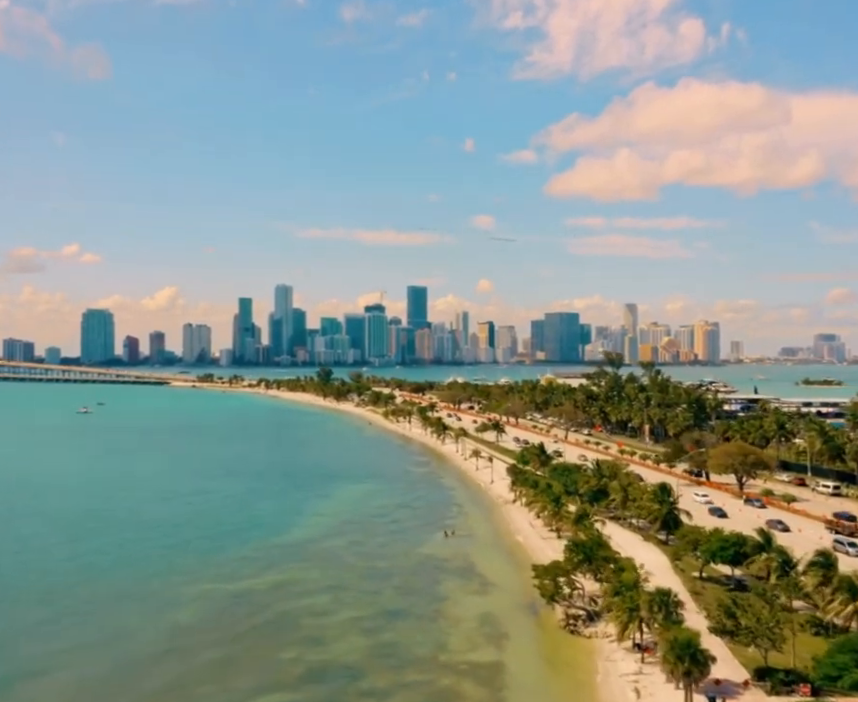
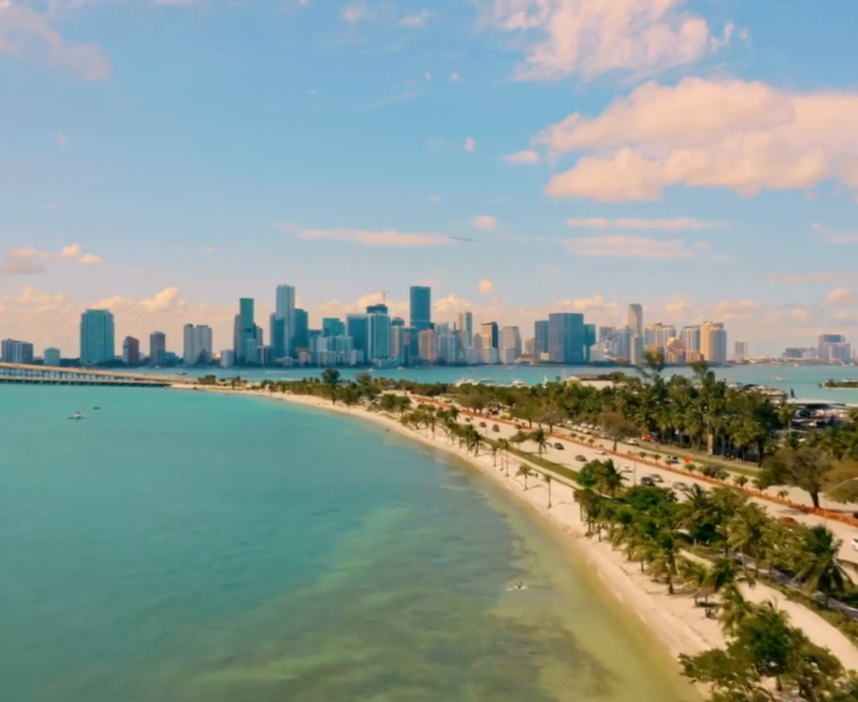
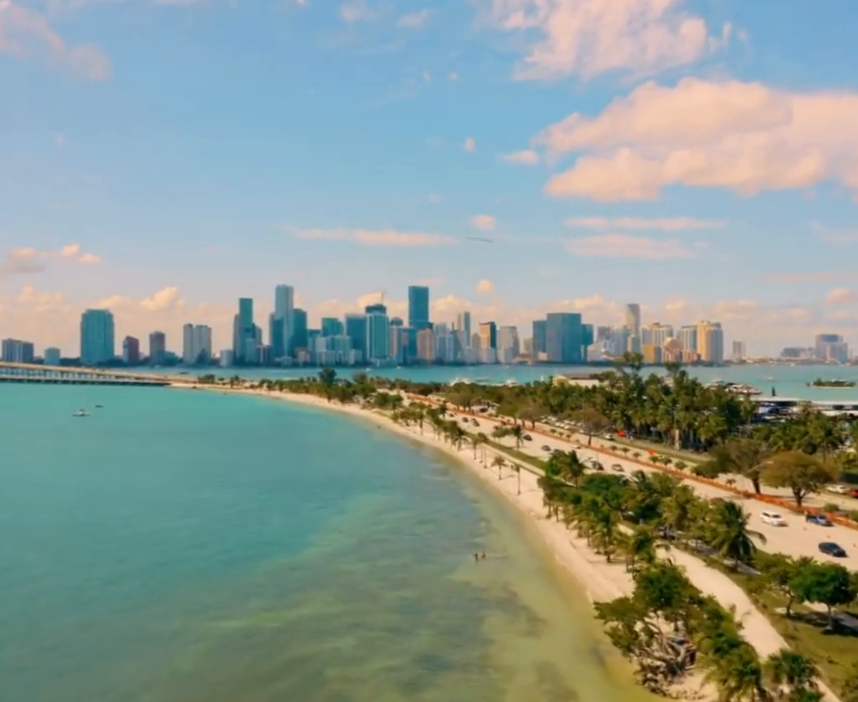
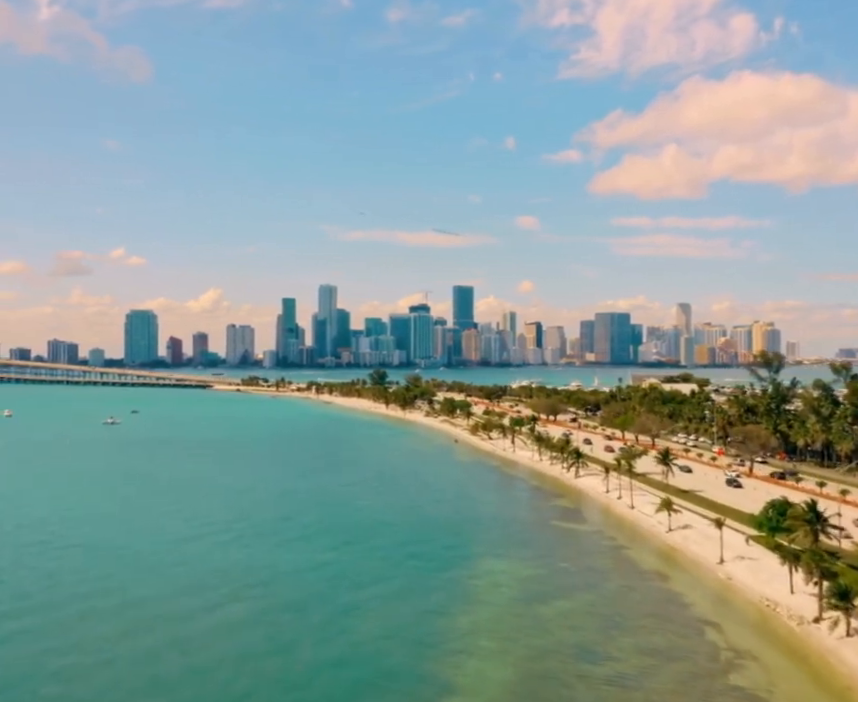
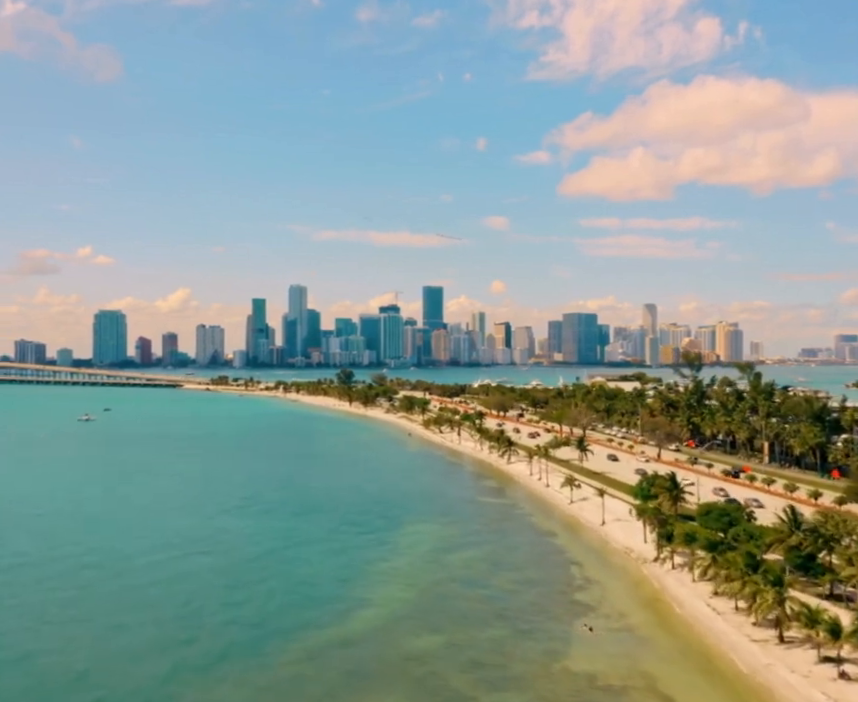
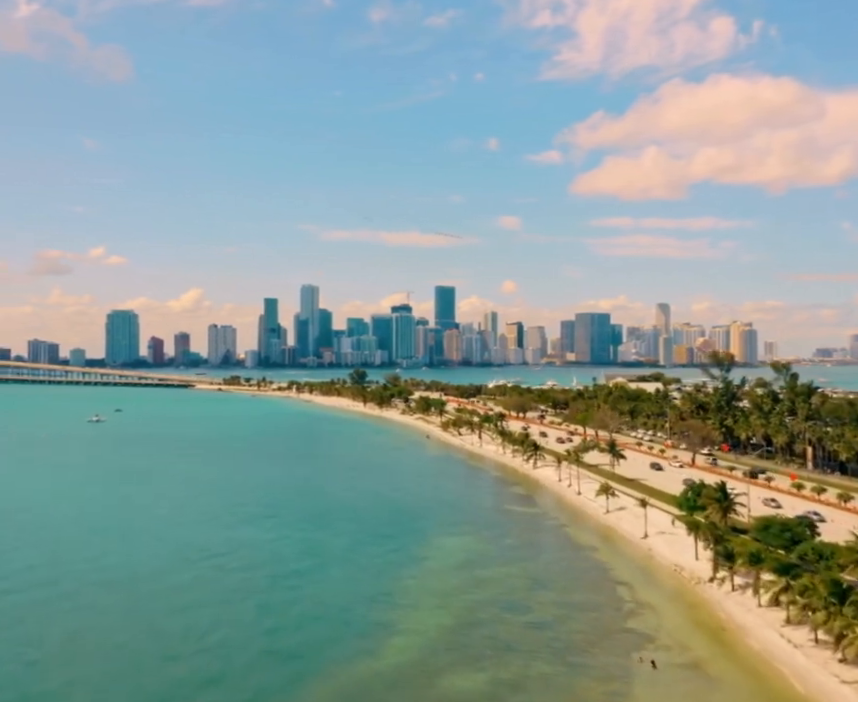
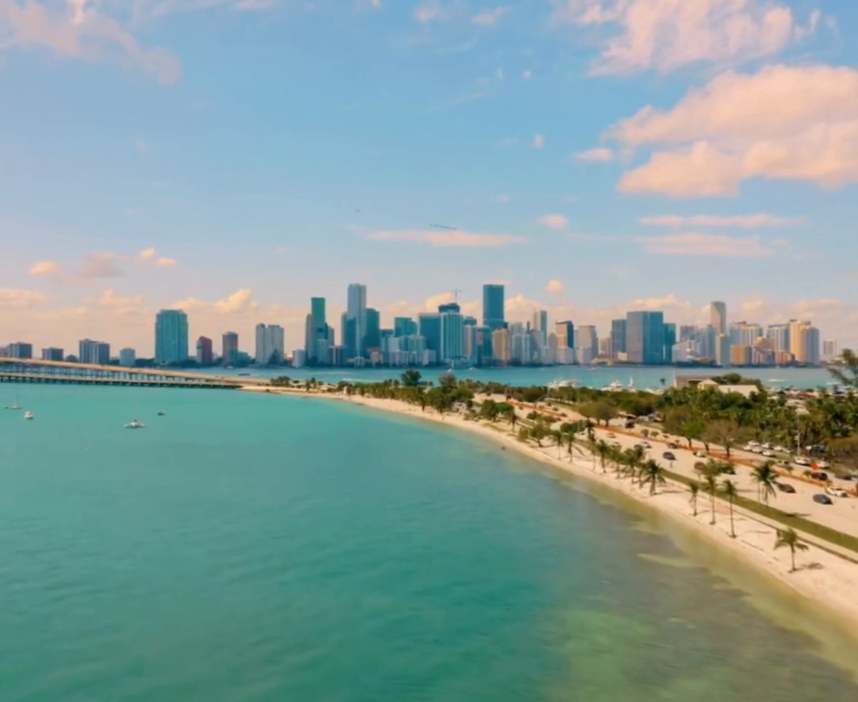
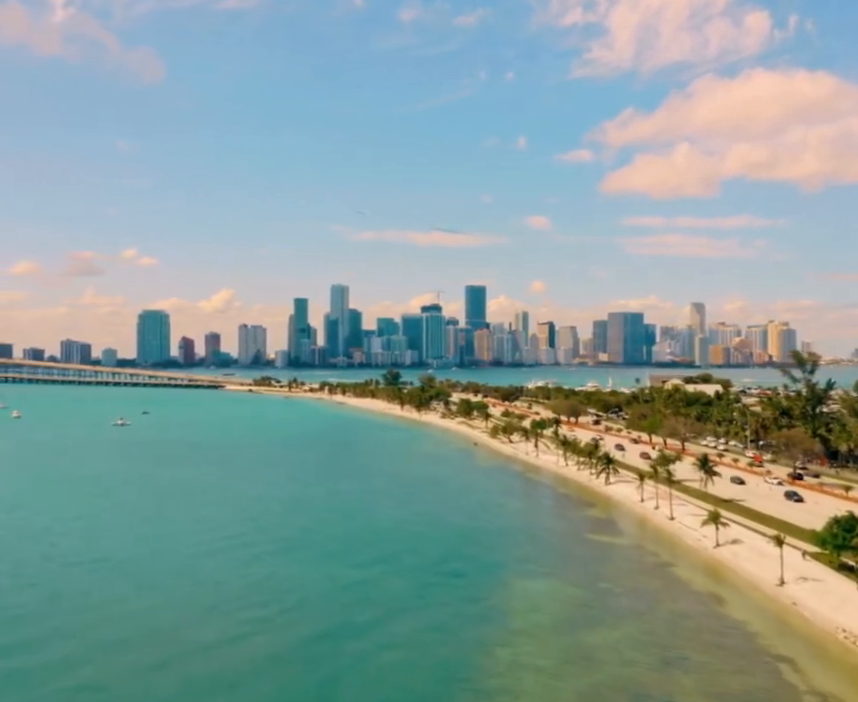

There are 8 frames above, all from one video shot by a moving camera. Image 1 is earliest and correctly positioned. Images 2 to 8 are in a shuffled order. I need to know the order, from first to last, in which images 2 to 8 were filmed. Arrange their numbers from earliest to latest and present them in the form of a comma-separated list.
3, 2, 5, 6, 4, 8, 7
